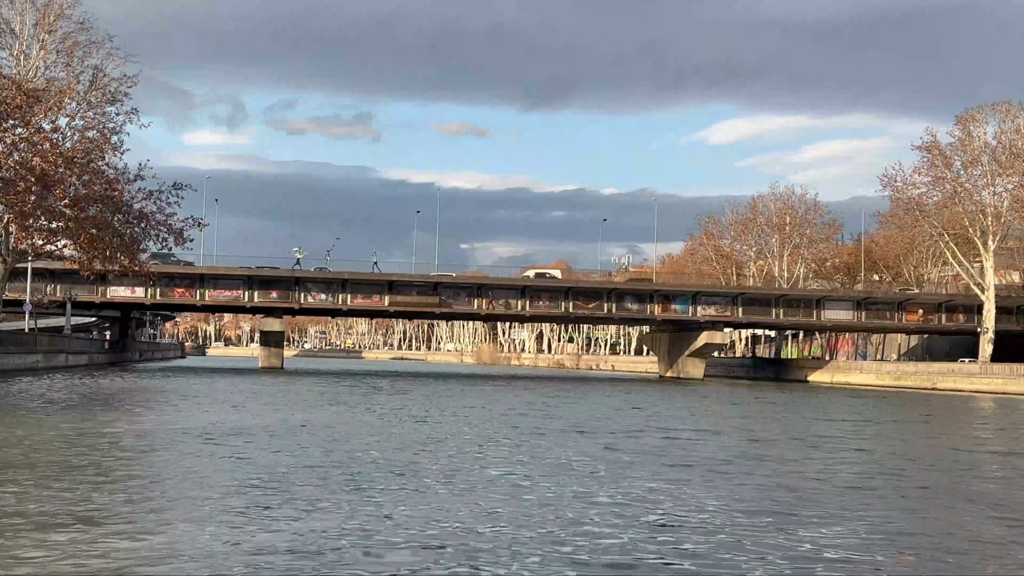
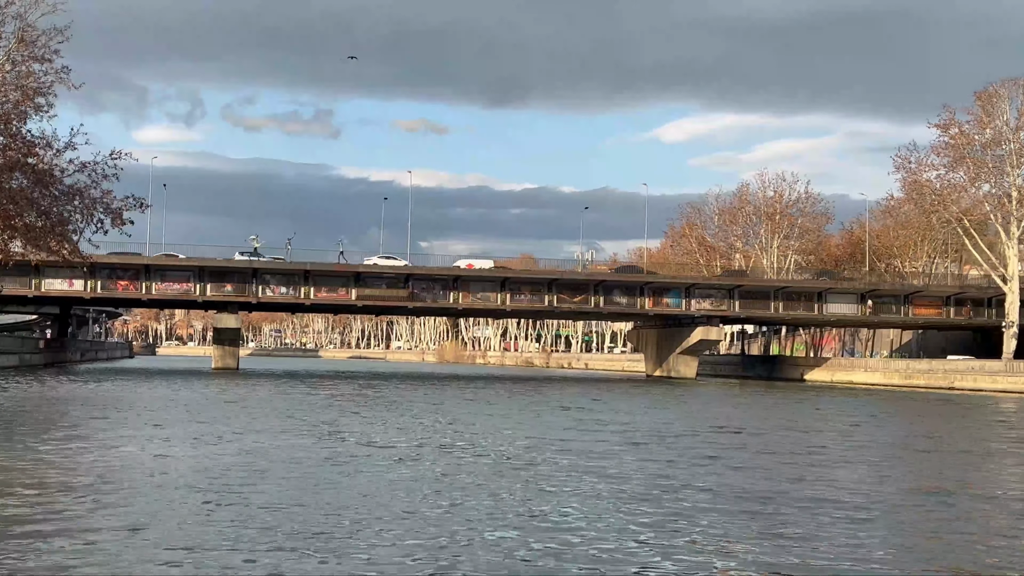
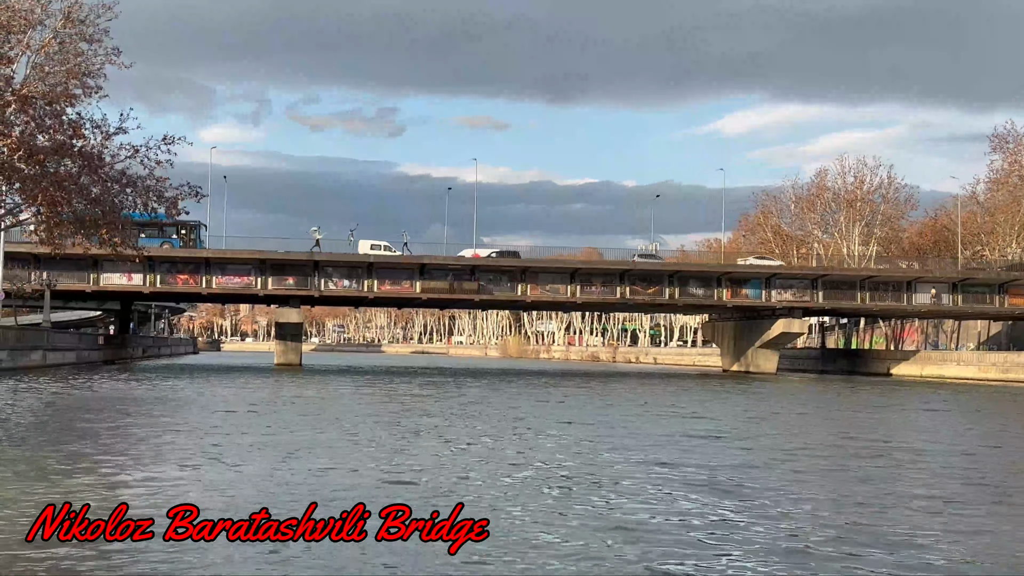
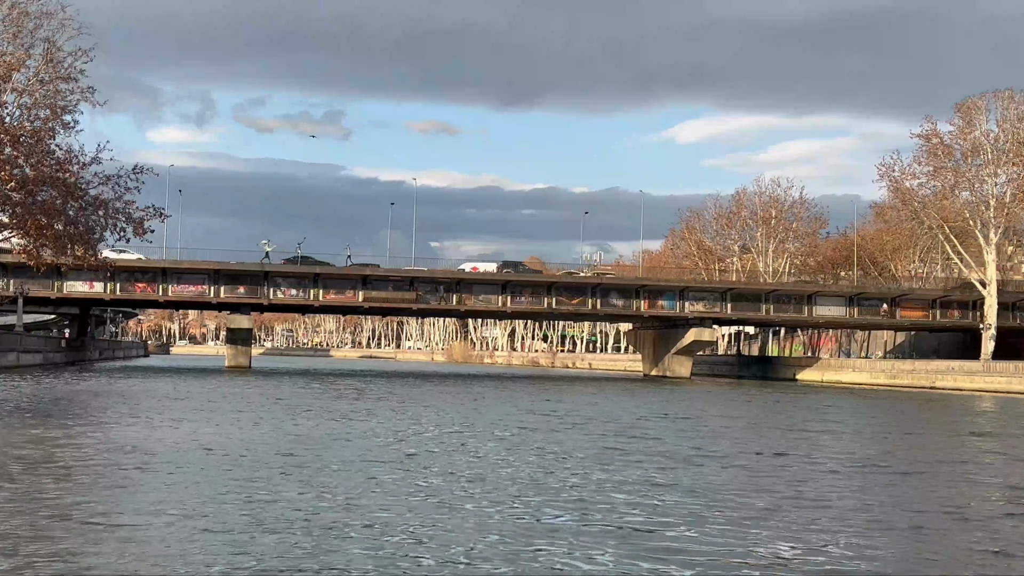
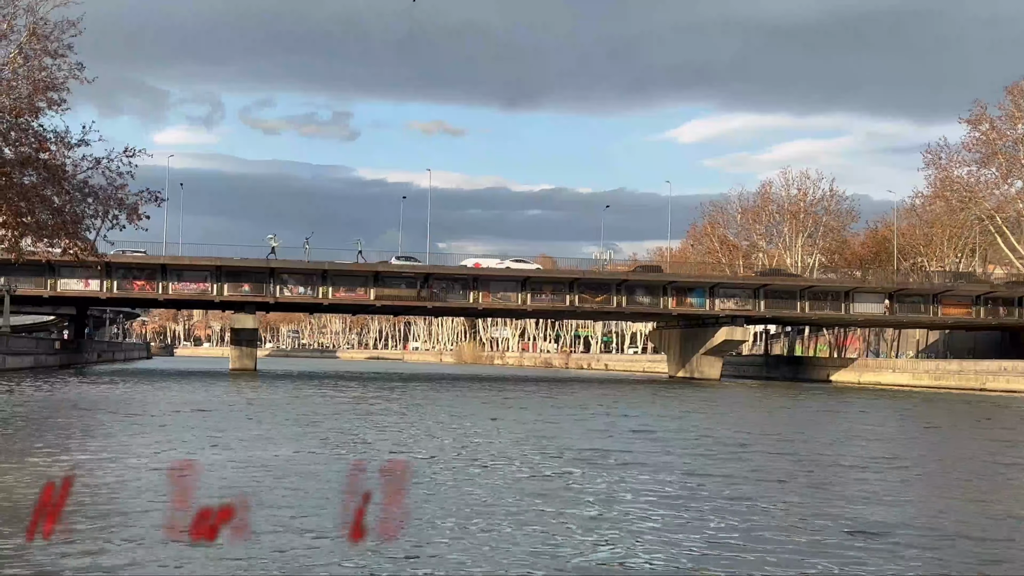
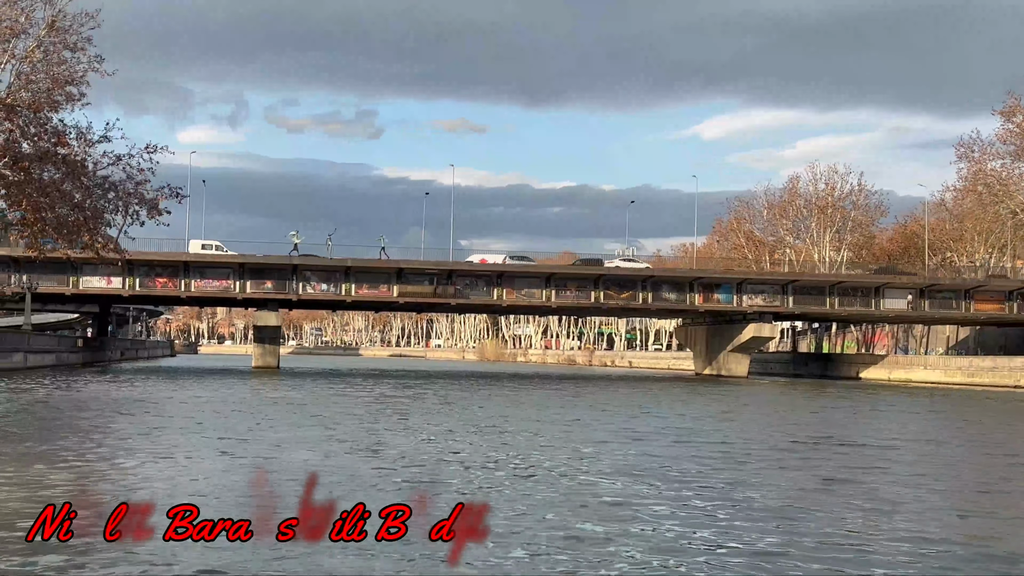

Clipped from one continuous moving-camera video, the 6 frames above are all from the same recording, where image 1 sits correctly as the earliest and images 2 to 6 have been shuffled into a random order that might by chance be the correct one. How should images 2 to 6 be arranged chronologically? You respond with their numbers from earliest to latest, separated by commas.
4, 2, 5, 6, 3
